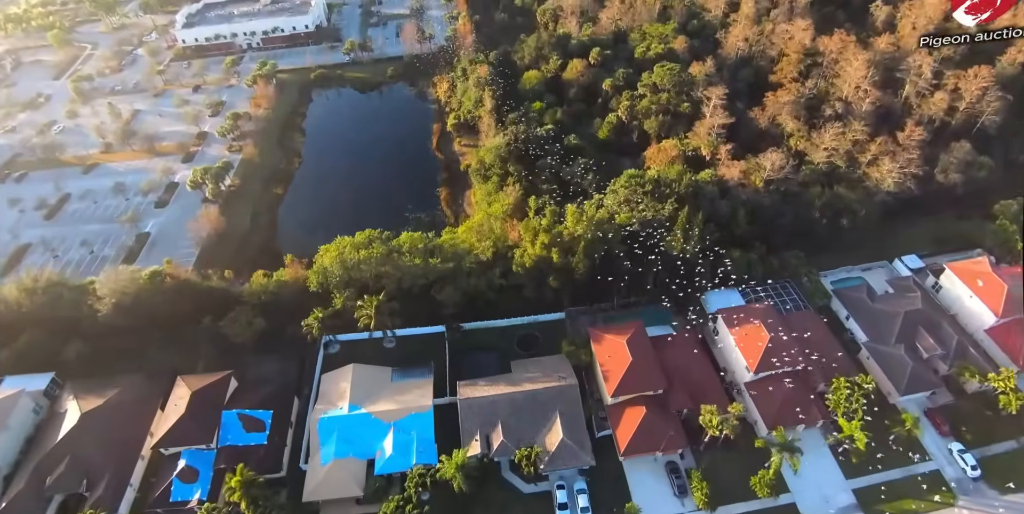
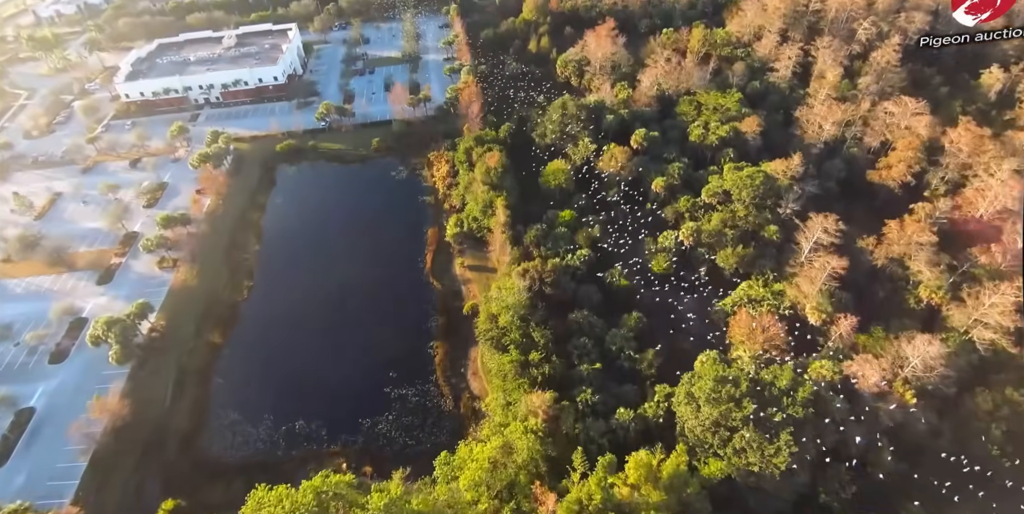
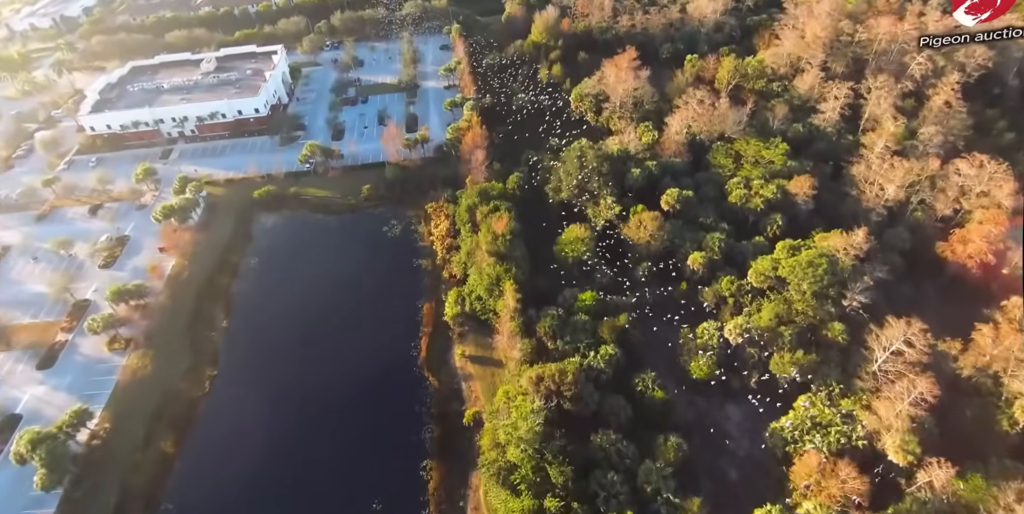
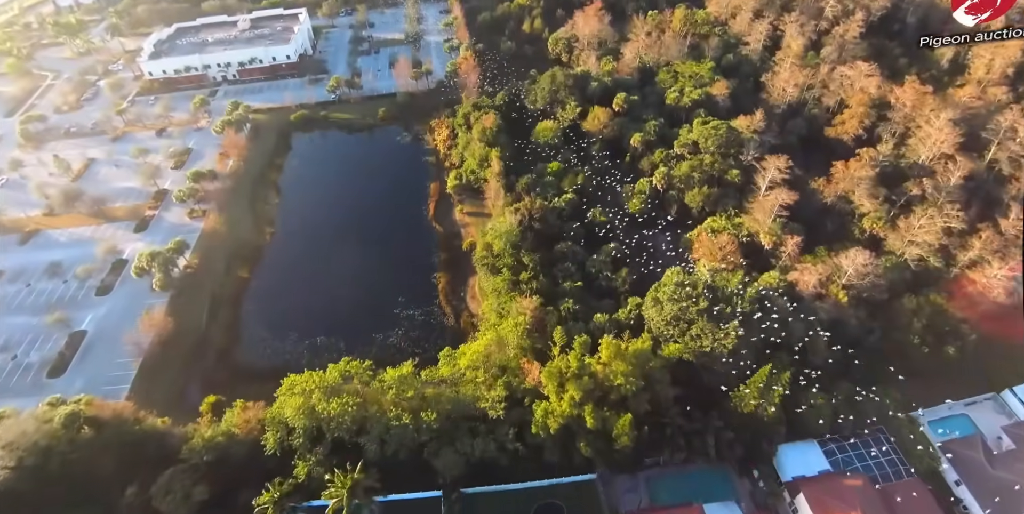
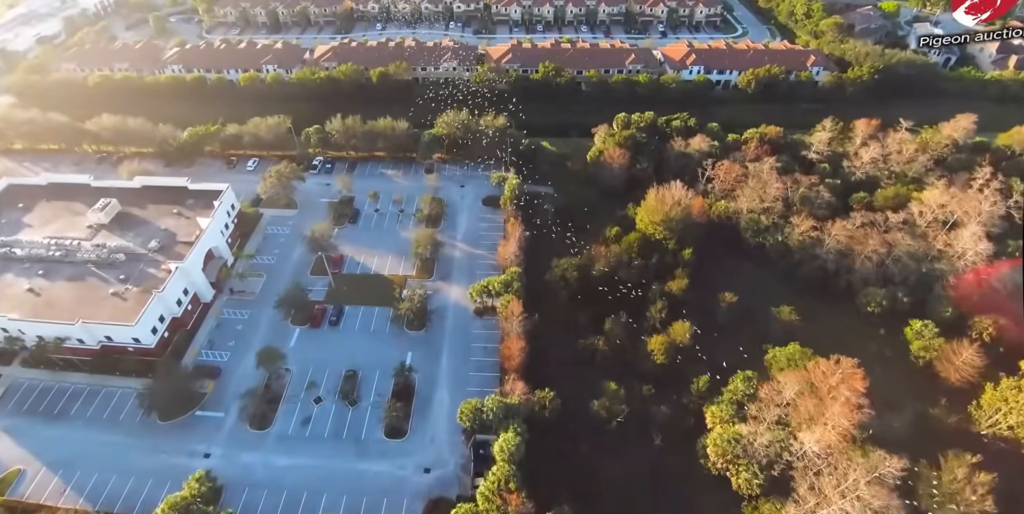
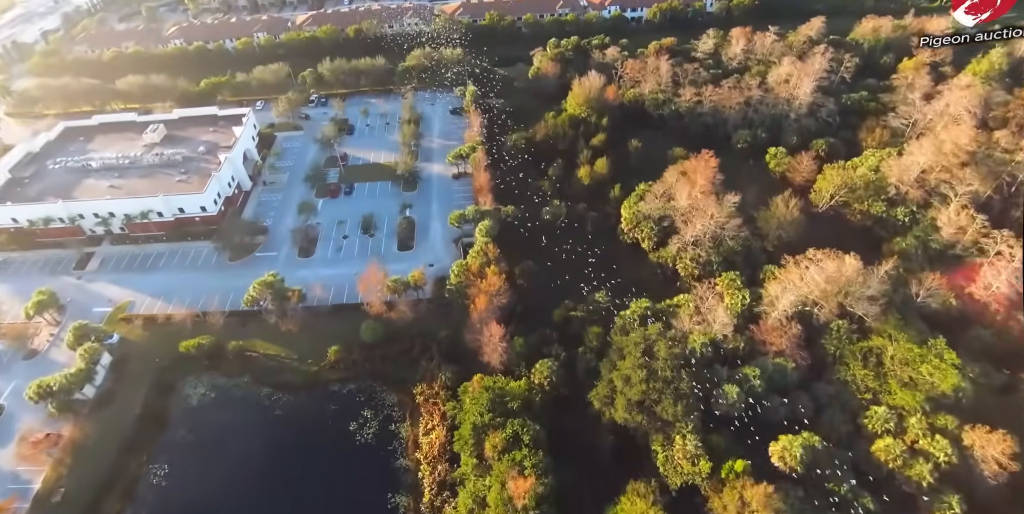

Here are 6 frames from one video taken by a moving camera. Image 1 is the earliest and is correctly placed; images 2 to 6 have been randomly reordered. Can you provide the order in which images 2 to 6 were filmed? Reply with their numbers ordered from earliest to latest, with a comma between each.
4, 2, 3, 6, 5
